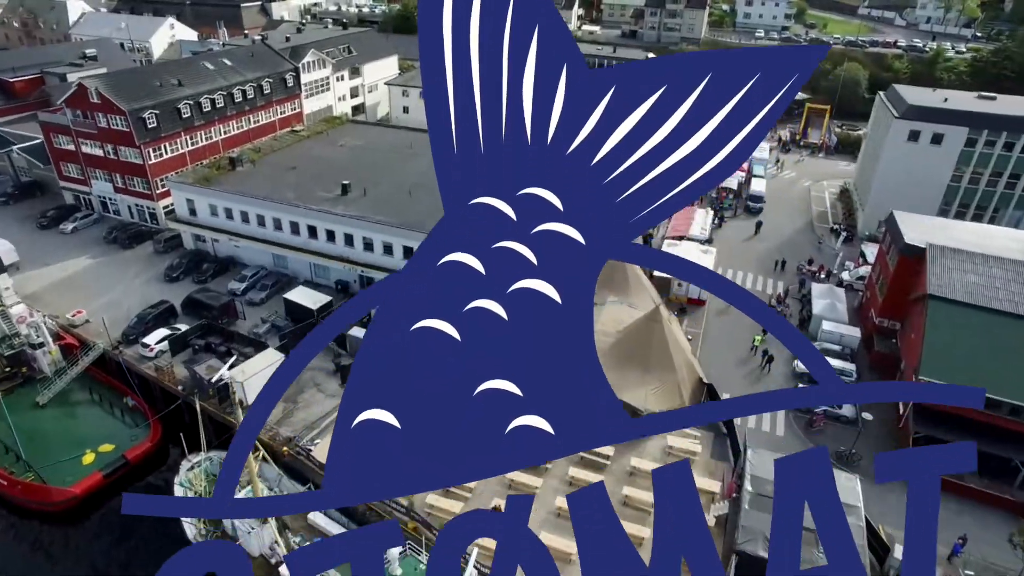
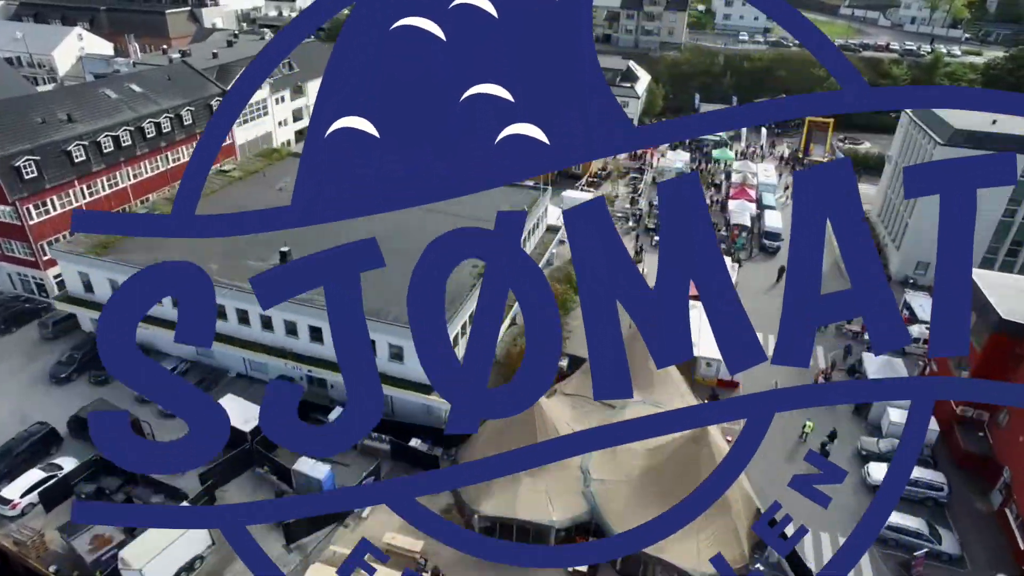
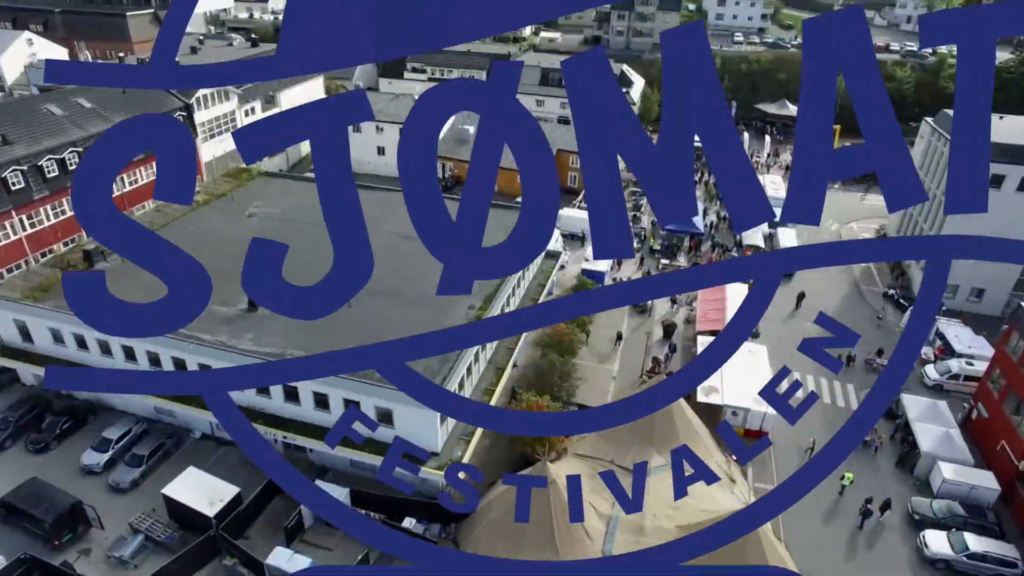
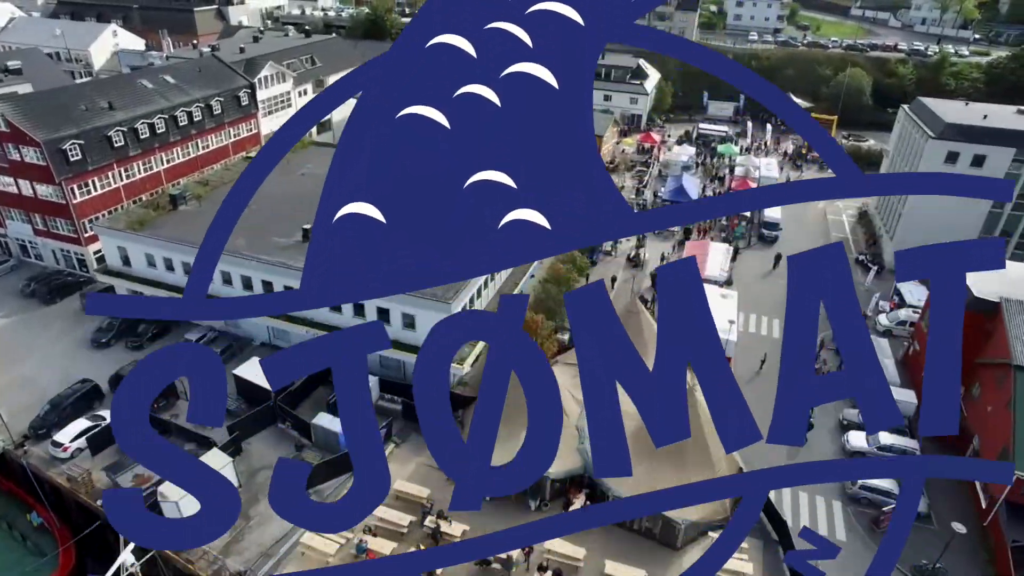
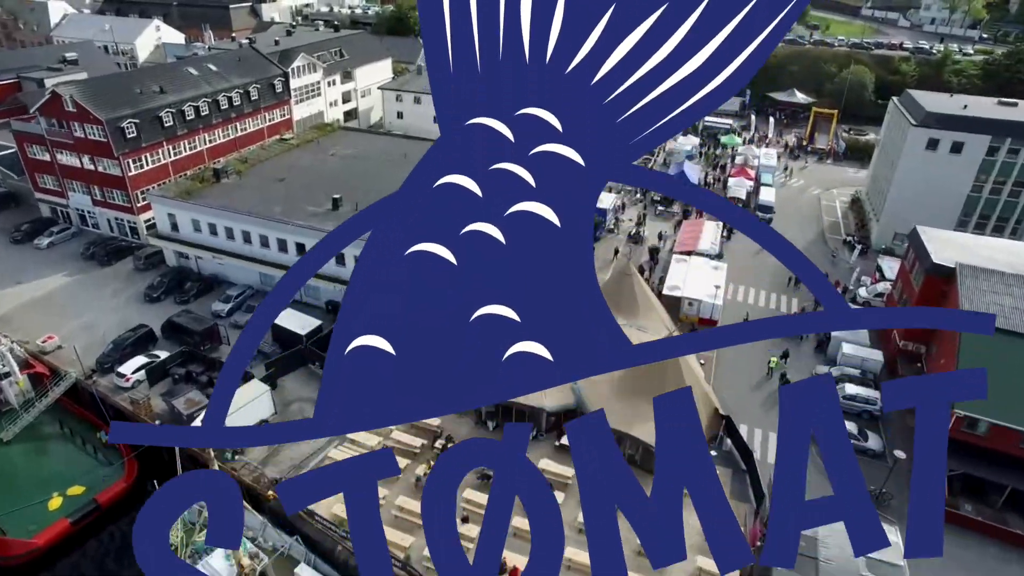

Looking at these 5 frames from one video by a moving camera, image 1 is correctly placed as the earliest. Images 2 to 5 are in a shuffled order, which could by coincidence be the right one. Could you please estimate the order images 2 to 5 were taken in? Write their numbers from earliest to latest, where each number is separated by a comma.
5, 4, 2, 3
